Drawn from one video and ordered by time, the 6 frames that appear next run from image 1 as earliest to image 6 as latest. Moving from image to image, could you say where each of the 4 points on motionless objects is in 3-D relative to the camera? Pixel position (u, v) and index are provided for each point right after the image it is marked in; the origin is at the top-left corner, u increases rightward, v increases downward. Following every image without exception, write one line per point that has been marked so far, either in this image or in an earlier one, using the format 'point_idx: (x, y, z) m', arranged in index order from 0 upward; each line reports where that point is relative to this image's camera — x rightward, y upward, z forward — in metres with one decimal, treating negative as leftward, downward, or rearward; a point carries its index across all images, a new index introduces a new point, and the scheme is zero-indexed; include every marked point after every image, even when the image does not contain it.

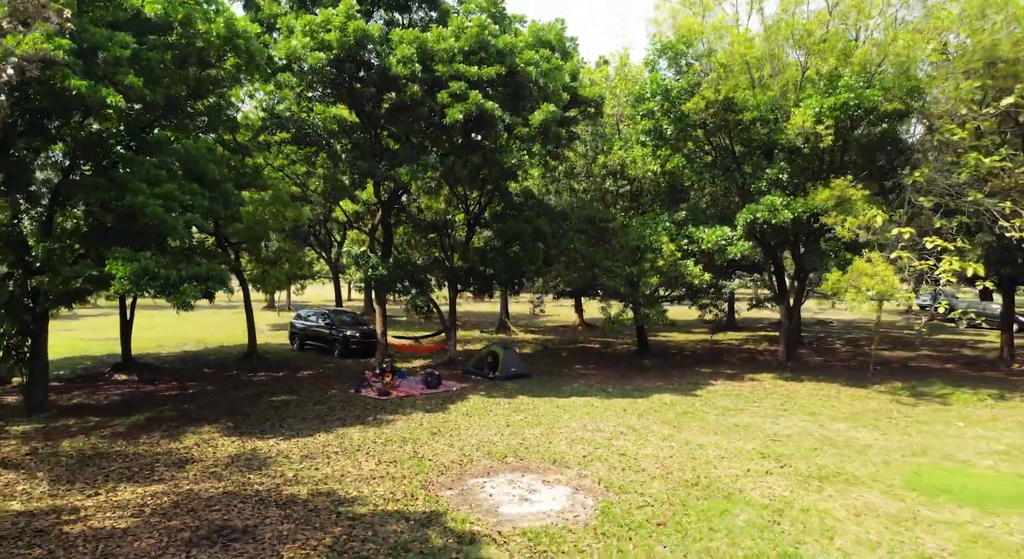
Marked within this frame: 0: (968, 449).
0: (+7.3, -2.7, +10.6) m
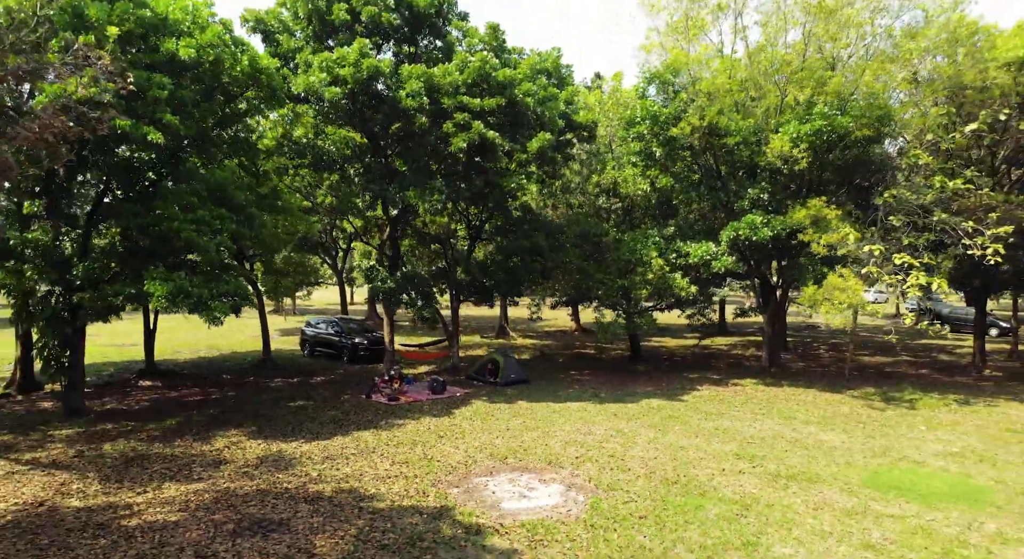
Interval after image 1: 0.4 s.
0: (+7.3, -3.0, +11.7) m
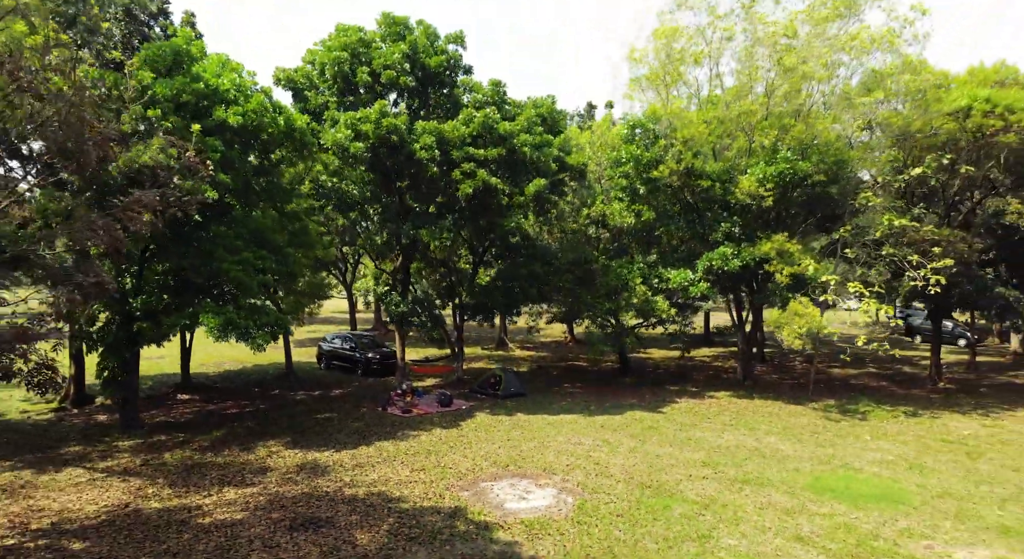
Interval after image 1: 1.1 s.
0: (+7.3, -3.7, +13.7) m
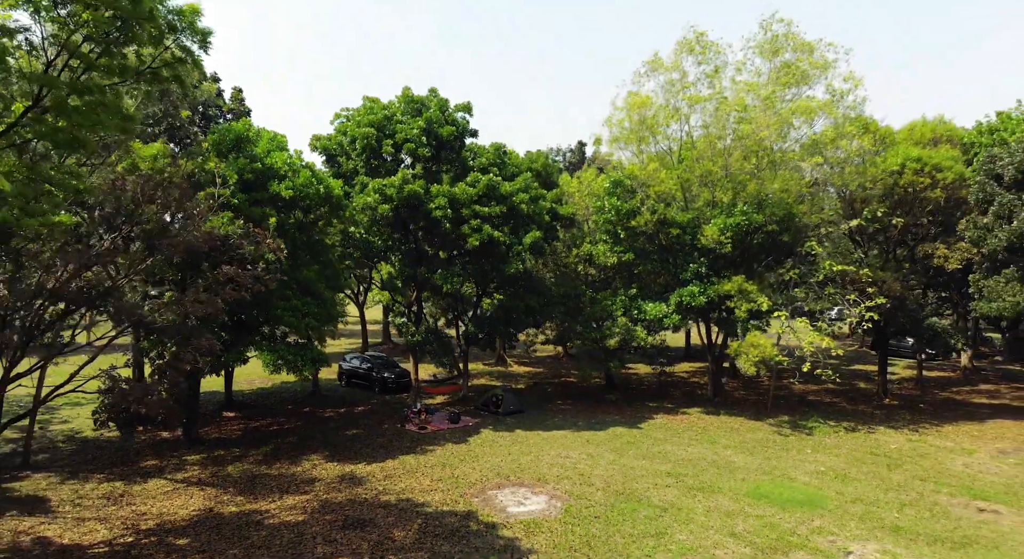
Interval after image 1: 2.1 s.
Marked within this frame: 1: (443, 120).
0: (+7.3, -4.8, +16.7) m
1: (-2.1, +4.9, +20.4) m
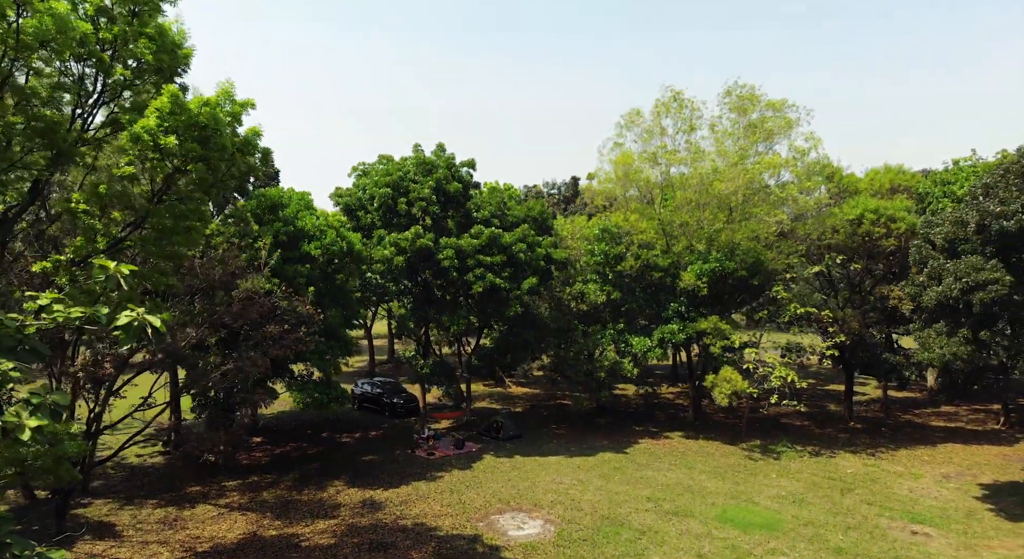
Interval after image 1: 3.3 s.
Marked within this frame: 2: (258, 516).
0: (+7.3, -6.2, +19.1) m
1: (-2.1, +3.5, +22.7) m
2: (-6.6, -6.1, +17.1) m
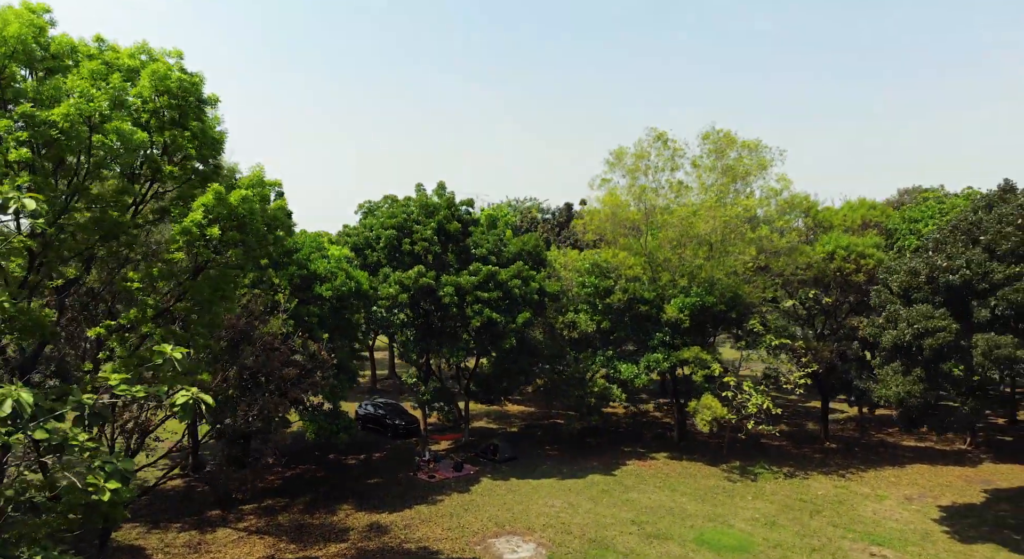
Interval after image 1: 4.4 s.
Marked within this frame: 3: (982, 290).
0: (+7.1, -7.4, +20.7) m
1: (-2.3, +2.3, +24.3) m
2: (-6.7, -7.4, +18.7) m
3: (+11.9, -0.3, +16.8) m
